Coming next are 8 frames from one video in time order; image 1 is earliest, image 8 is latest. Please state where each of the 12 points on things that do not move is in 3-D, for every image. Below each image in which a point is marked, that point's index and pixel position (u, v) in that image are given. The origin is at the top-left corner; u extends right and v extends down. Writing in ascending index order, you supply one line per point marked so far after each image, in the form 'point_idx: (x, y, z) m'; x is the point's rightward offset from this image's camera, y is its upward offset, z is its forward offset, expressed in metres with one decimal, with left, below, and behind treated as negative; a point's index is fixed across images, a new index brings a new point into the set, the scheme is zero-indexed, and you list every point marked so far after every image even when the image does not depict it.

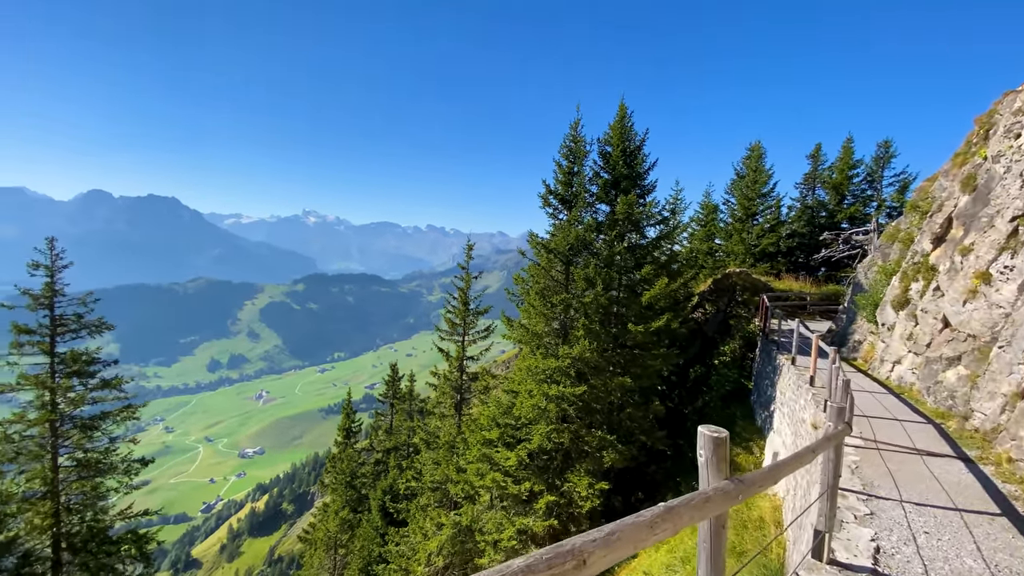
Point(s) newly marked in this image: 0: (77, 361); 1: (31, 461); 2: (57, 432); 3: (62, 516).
0: (-18.0, -3.0, +19.2) m
1: (-18.8, -6.7, +17.9) m
2: (-18.2, -5.7, +18.6) m
3: (-17.9, -9.1, +18.4) m
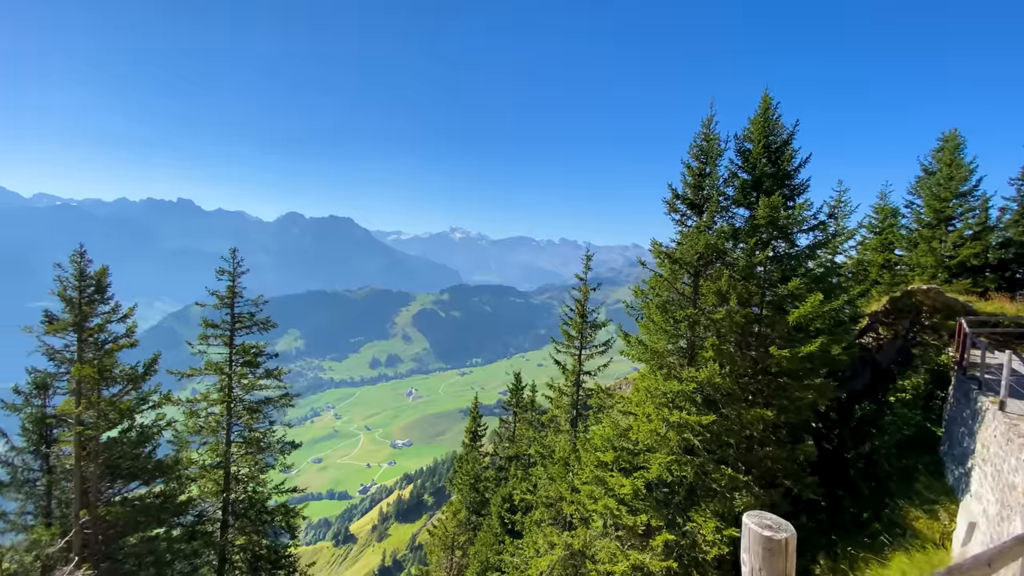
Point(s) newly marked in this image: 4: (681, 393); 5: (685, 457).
0: (-12.9, -3.1, +22.6) m
1: (-14.1, -6.8, +21.6) m
2: (-13.3, -5.8, +22.1) m
3: (-13.2, -9.2, +21.7) m
4: (+7.2, -4.4, +19.6) m
5: (+7.2, -7.0, +19.1) m
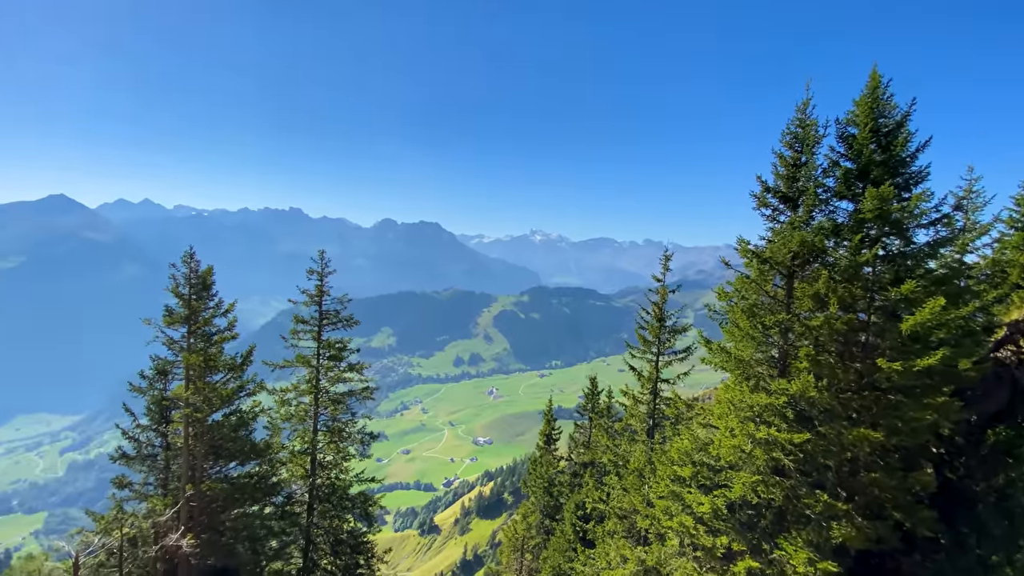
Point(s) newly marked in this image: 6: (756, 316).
0: (-9.4, -3.1, +24.2) m
1: (-10.8, -6.8, +23.3) m
2: (-9.9, -5.8, +23.7) m
3: (-9.9, -9.1, +23.3) m
4: (+9.9, -4.5, +17.8) m
5: (+9.8, -7.1, +17.3) m
6: (+10.1, -1.2, +19.1) m
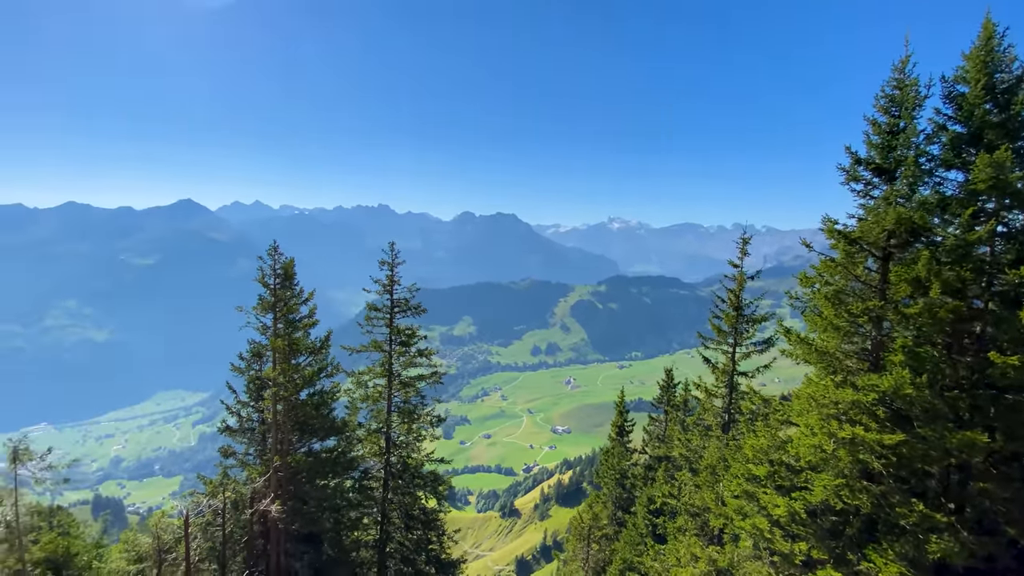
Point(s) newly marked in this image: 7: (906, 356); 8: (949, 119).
0: (-6.0, -2.5, +25.5) m
1: (-7.5, -6.2, +24.9) m
2: (-6.6, -5.3, +25.1) m
3: (-6.6, -8.6, +24.8) m
4: (+11.9, -4.0, +16.0) m
5: (+11.8, -6.5, +15.6) m
6: (+12.4, -0.6, +17.2) m
7: (+13.0, -2.5, +15.3) m
8: (+14.2, +5.5, +15.0) m
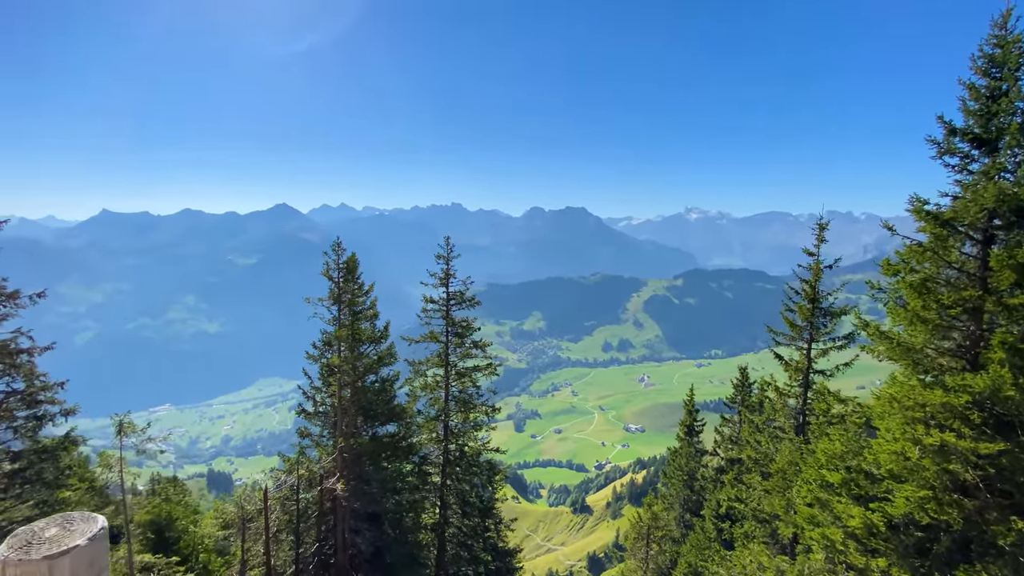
0: (-3.1, -2.1, +26.2) m
1: (-4.5, -5.9, +25.9) m
2: (-3.6, -4.9, +25.9) m
3: (-3.7, -8.2, +25.7) m
4: (+13.3, -3.6, +14.1) m
5: (+13.1, -6.2, +13.7) m
6: (+13.9, -0.2, +15.2) m
7: (+14.2, -2.1, +13.2) m
8: (+15.4, +5.8, +12.7) m
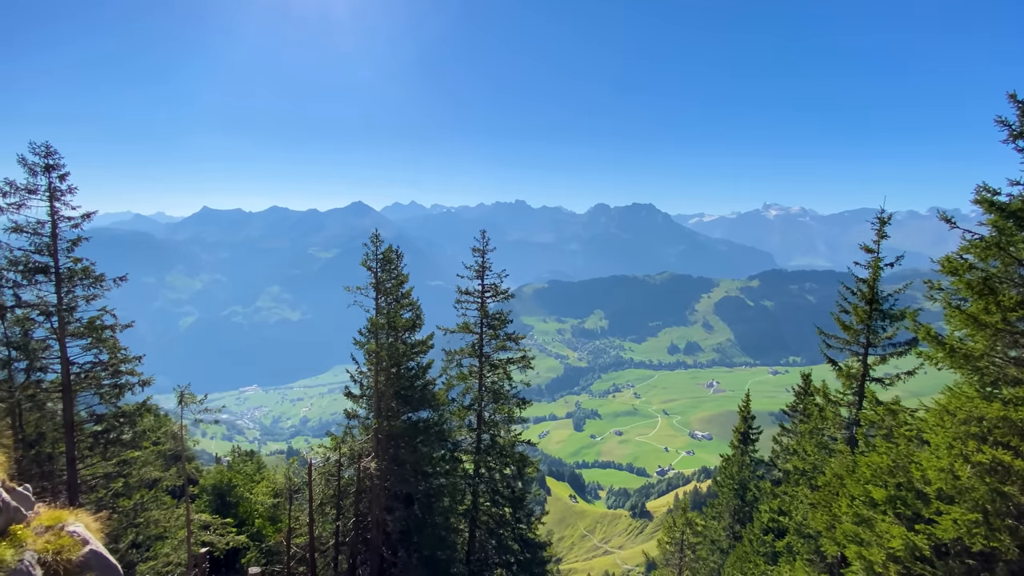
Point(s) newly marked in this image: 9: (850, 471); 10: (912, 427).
0: (-1.2, -1.7, +26.6) m
1: (-2.8, -5.4, +26.6) m
2: (-1.8, -4.4, +26.5) m
3: (-2.0, -7.8, +26.3) m
4: (+13.4, -3.6, +12.5) m
5: (+13.1, -6.2, +12.2) m
6: (+14.2, -0.2, +13.5) m
7: (+14.2, -2.1, +11.5) m
8: (+15.4, +5.8, +10.7) m
9: (+14.7, -8.0, +20.0) m
10: (+14.5, -5.0, +16.8) m
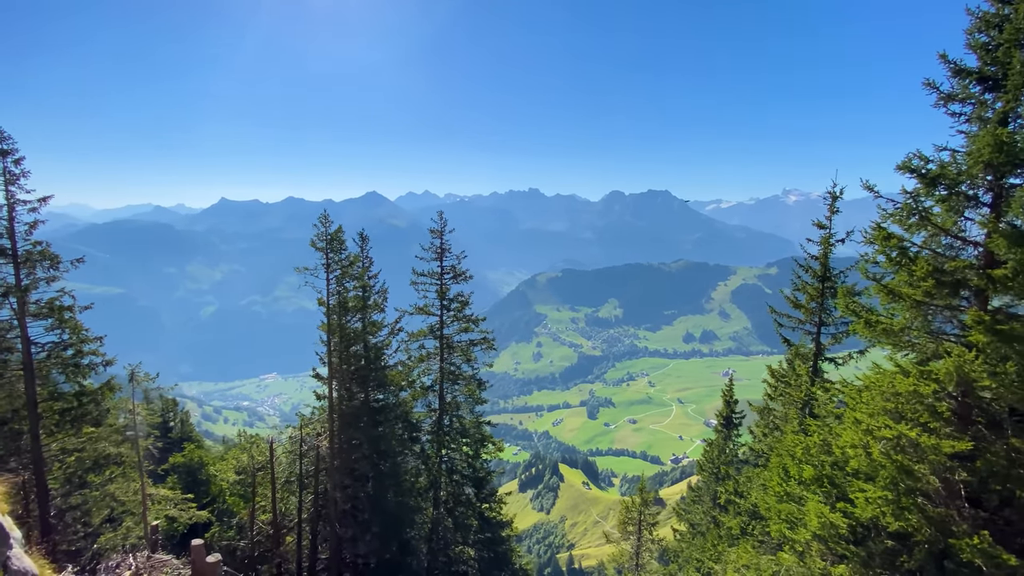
0: (-3.6, -0.6, +26.6) m
1: (-5.2, -4.3, +26.7) m
2: (-4.2, -3.4, +26.6) m
3: (-4.4, -6.7, +26.4) m
4: (+10.6, -2.8, +12.1) m
5: (+10.3, -5.4, +11.9) m
6: (+11.4, +0.6, +13.0) m
7: (+11.4, -1.4, +11.0) m
8: (+12.5, +6.5, +10.1) m
9: (+12.1, -7.0, +19.7) m
10: (+11.8, -4.2, +16.4) m
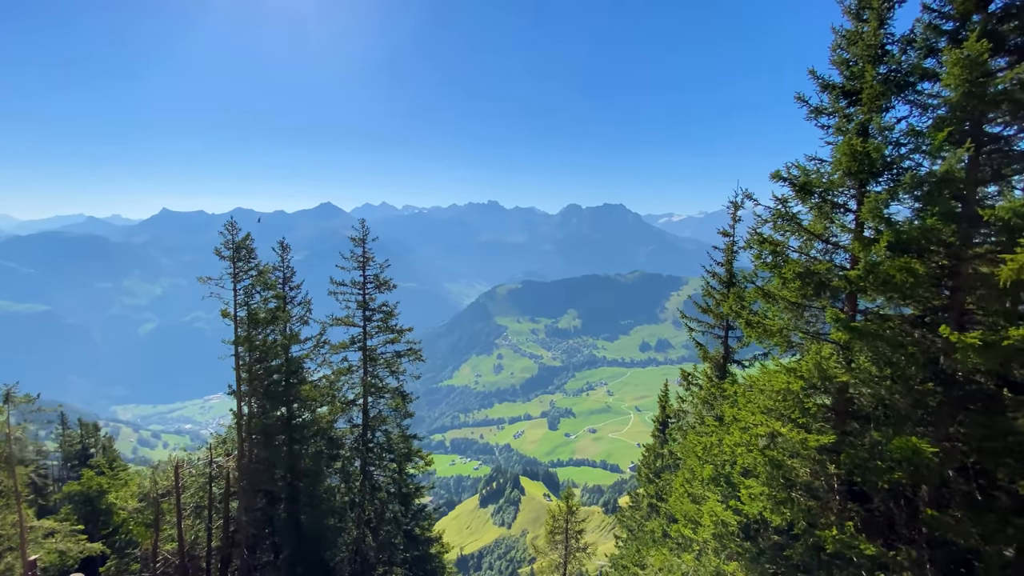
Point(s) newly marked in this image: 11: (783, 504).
0: (-7.9, -1.2, +25.9) m
1: (-9.4, -4.9, +25.7) m
2: (-8.4, -3.9, +25.7) m
3: (-8.6, -7.3, +25.4) m
4: (+7.5, -2.9, +12.7) m
5: (+7.3, -5.4, +12.3) m
6: (+8.2, +0.6, +13.7) m
7: (+8.4, -1.4, +11.7) m
8: (+9.6, +6.6, +11.0) m
9: (+8.4, -7.2, +20.2) m
10: (+8.5, -4.3, +17.0) m
11: (+6.9, -5.7, +12.5) m
